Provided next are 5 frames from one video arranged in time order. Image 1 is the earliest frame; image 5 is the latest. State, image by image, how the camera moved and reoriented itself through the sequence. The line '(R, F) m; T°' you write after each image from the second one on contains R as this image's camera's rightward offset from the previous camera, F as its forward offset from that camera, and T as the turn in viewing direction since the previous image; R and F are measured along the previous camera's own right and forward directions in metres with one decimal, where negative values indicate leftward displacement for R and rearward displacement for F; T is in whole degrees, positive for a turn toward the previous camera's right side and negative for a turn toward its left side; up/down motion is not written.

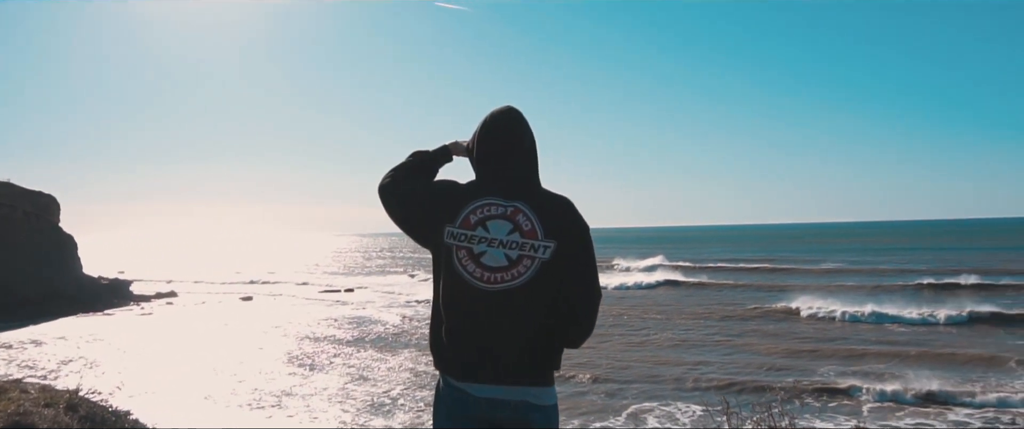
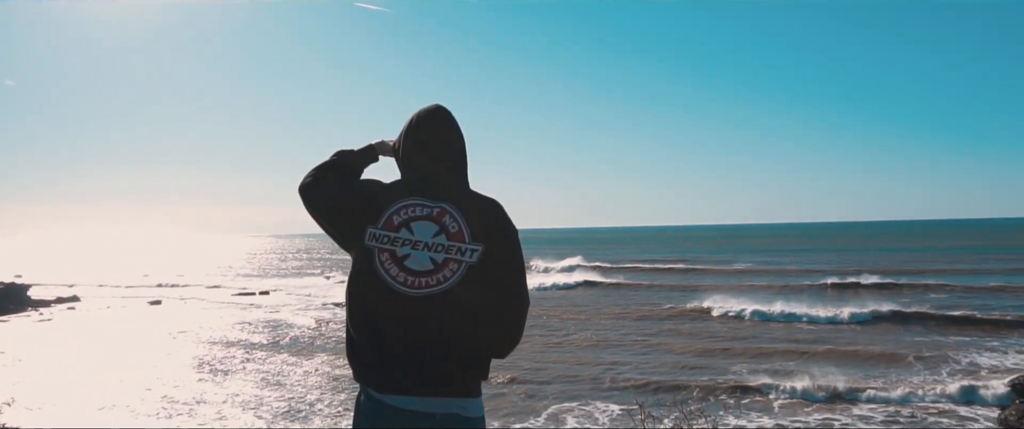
(-0.1, +0.2) m; +6°
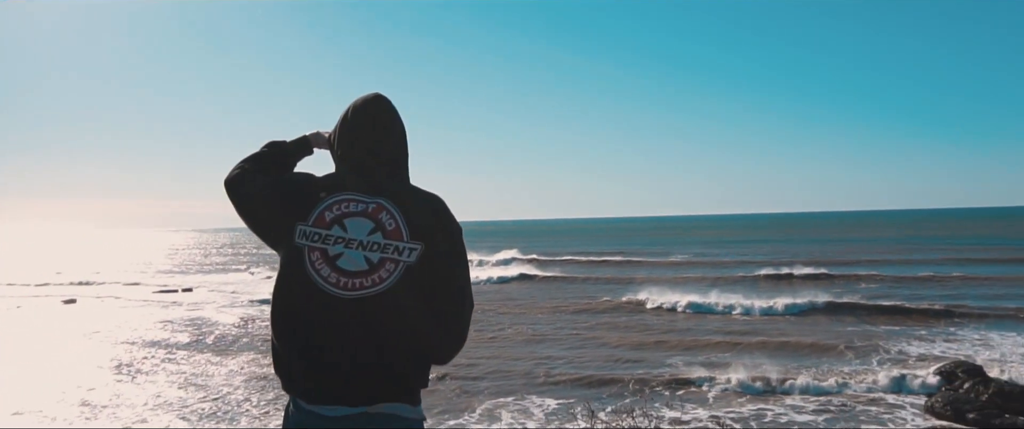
(-0.1, +0.6) m; +6°
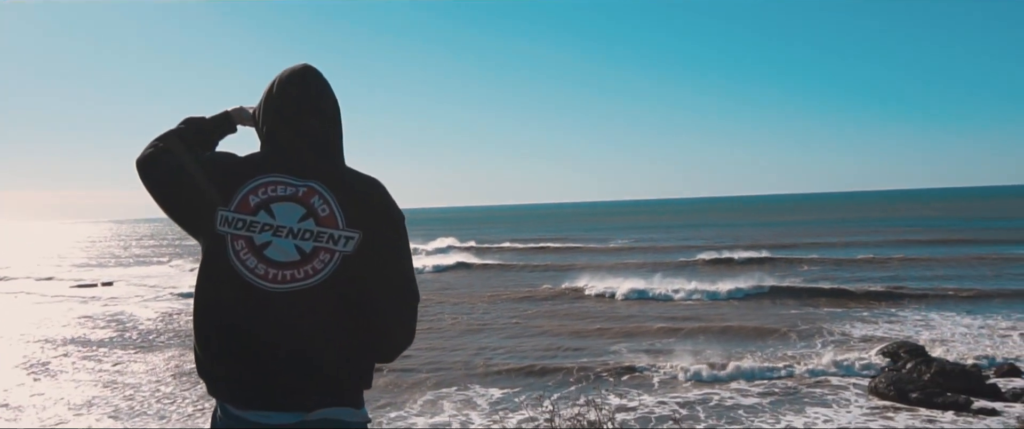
(-0.2, +0.8) m; +5°
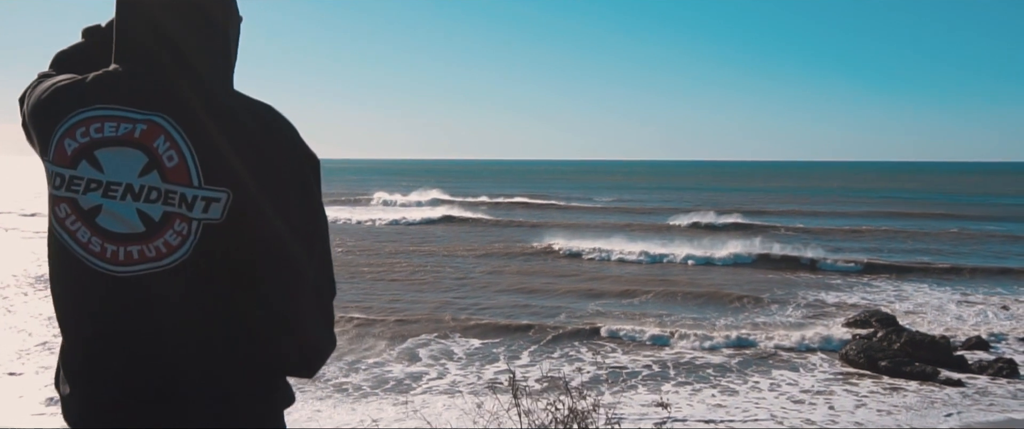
(+0.2, 0.0) m; +1°
